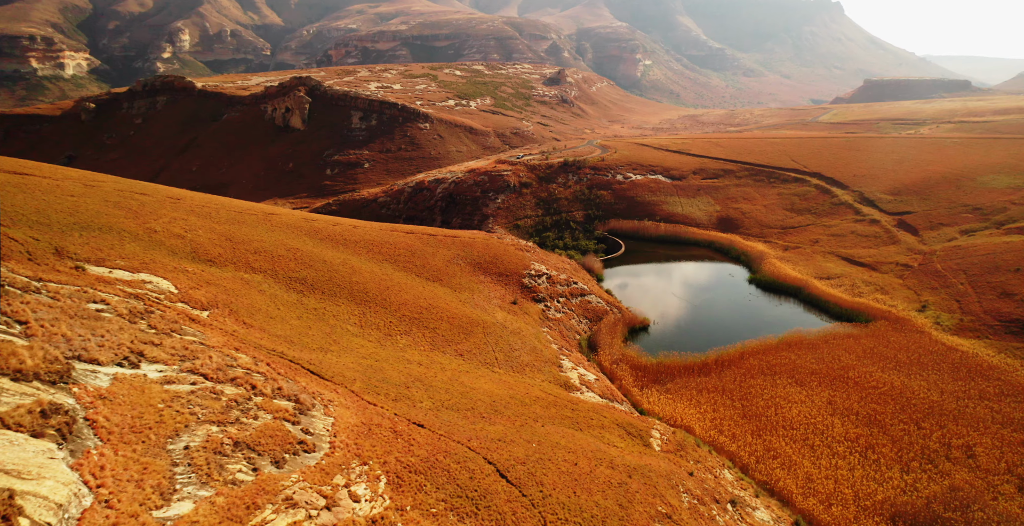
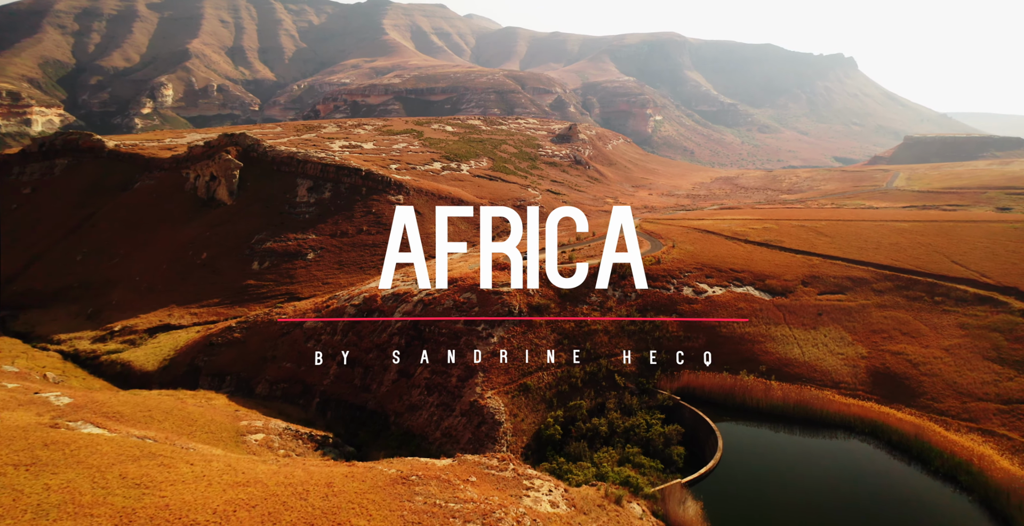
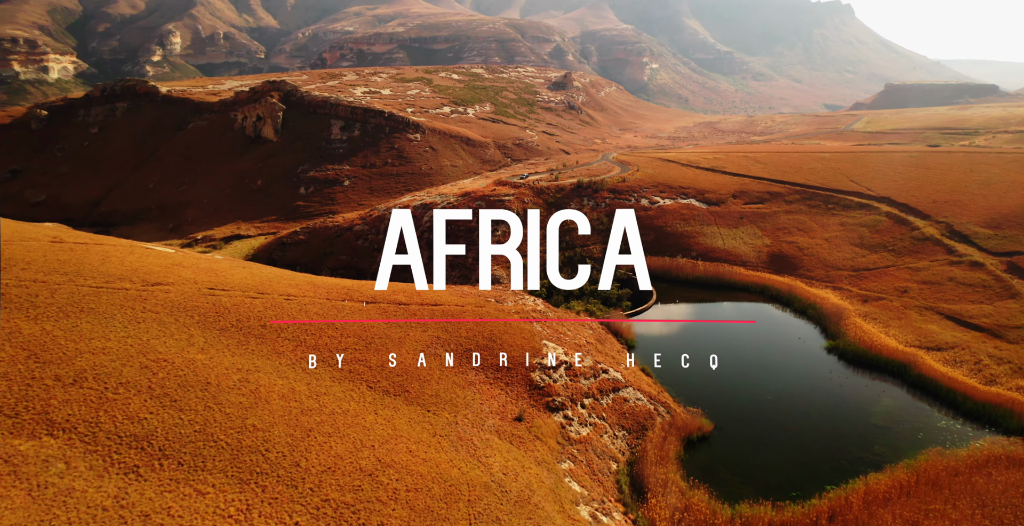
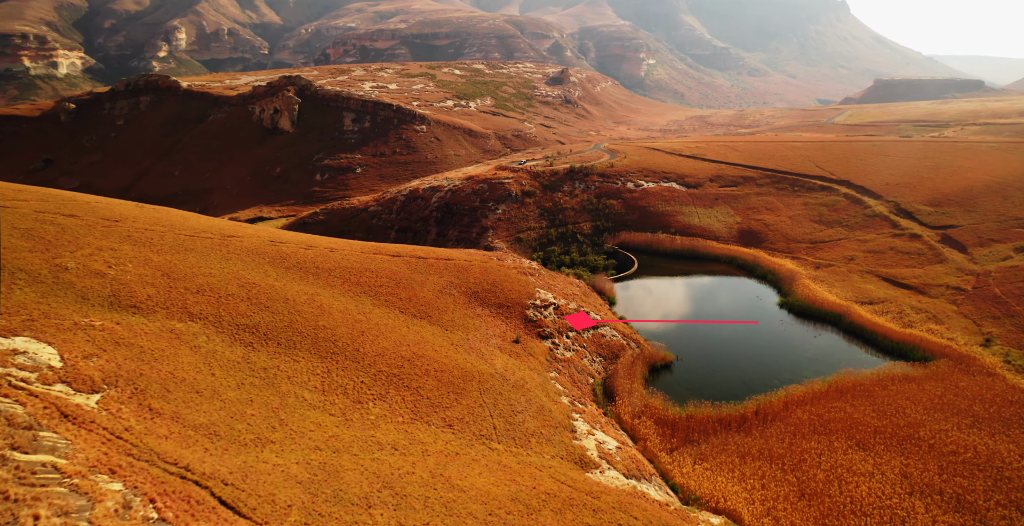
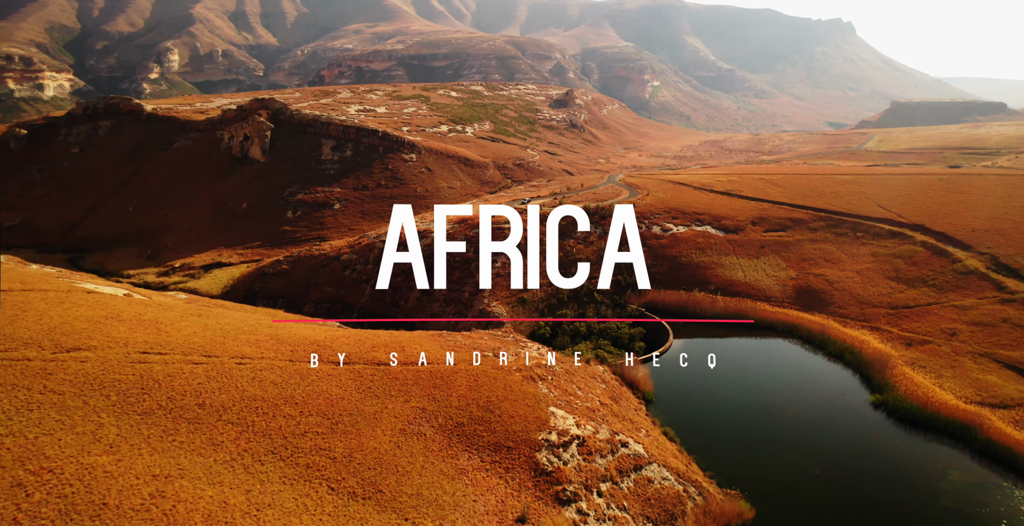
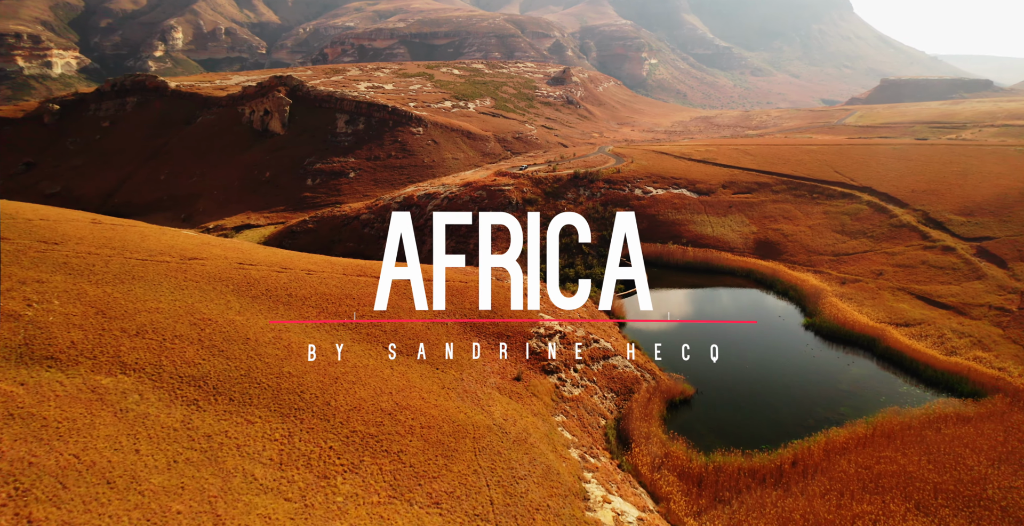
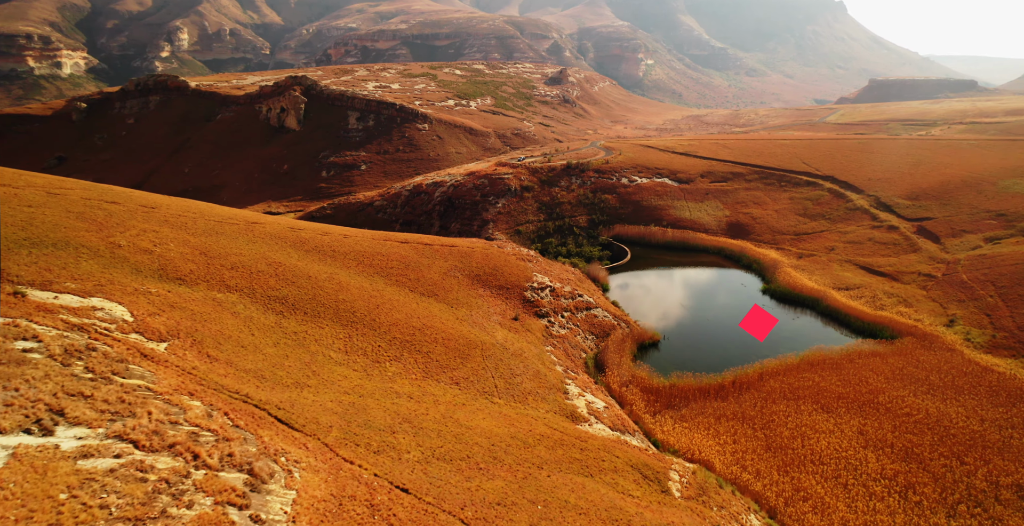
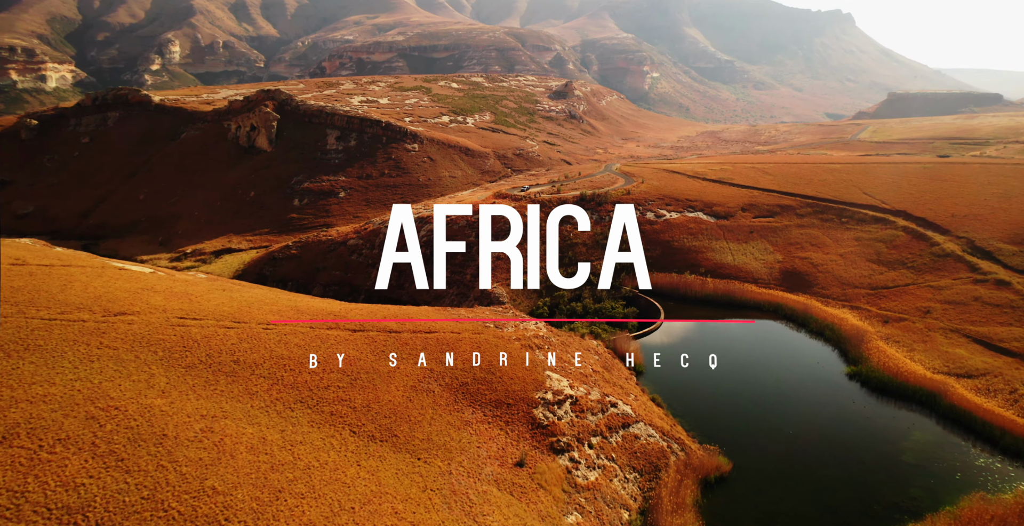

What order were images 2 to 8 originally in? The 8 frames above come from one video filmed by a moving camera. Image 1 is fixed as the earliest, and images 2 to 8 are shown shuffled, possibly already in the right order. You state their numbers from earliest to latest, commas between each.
7, 4, 6, 3, 8, 5, 2
